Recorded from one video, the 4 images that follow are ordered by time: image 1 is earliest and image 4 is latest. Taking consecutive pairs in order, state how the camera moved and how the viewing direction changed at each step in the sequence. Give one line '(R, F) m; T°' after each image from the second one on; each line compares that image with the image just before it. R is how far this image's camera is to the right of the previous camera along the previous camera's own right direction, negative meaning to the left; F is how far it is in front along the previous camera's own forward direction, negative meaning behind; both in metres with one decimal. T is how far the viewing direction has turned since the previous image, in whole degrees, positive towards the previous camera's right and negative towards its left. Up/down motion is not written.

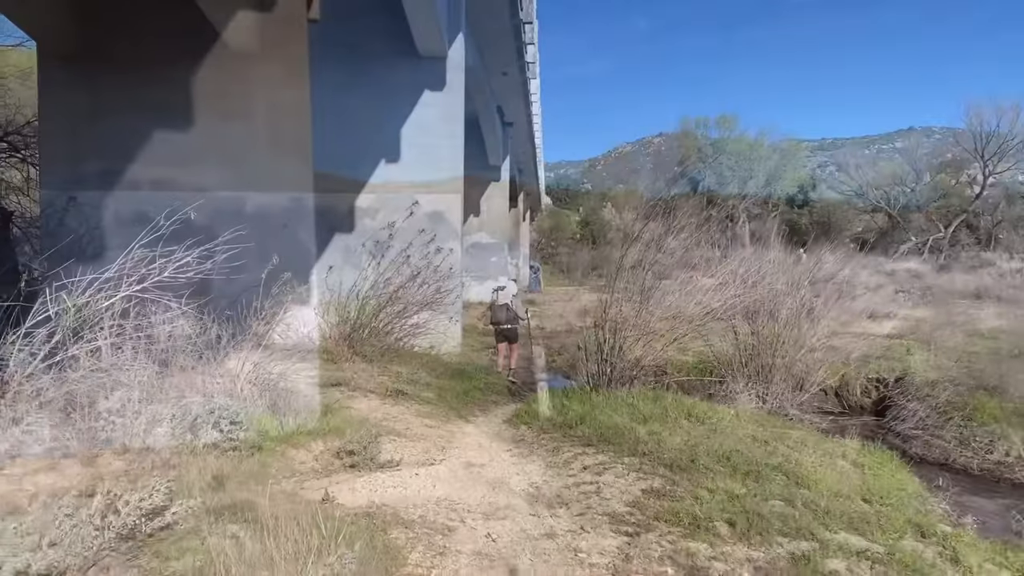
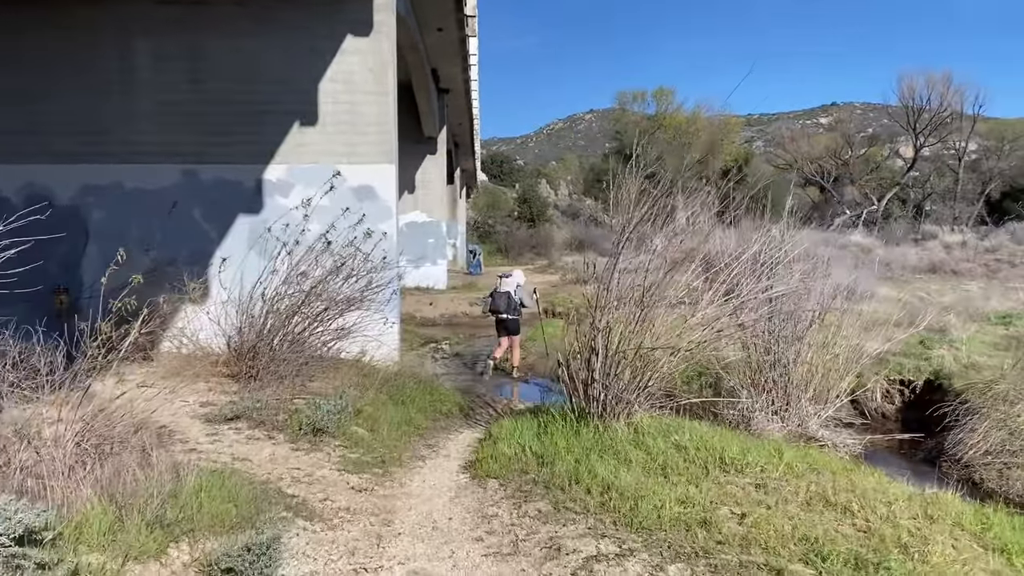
(-0.2, +2.0) m; +5°
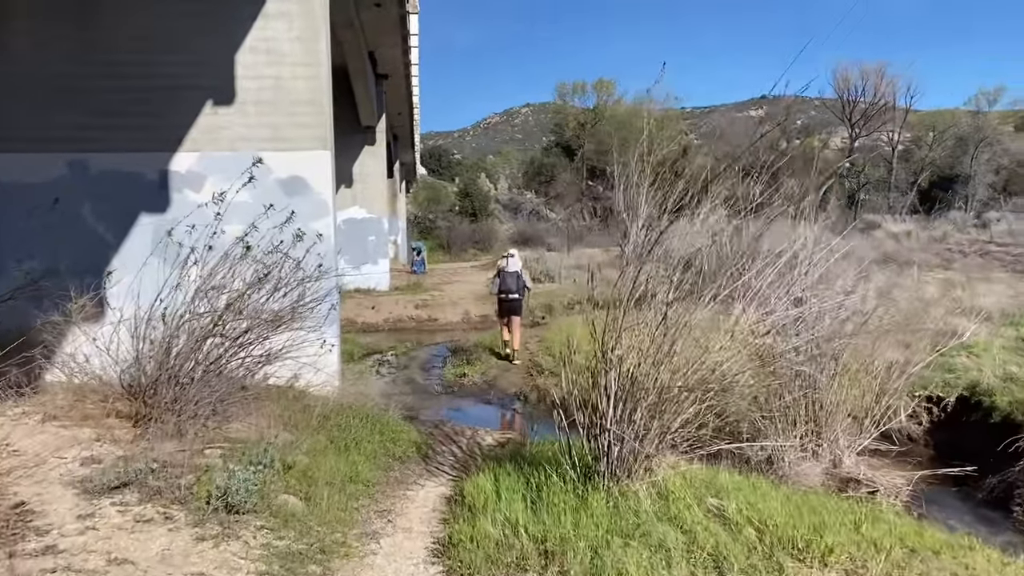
(-0.2, +1.4) m; +4°
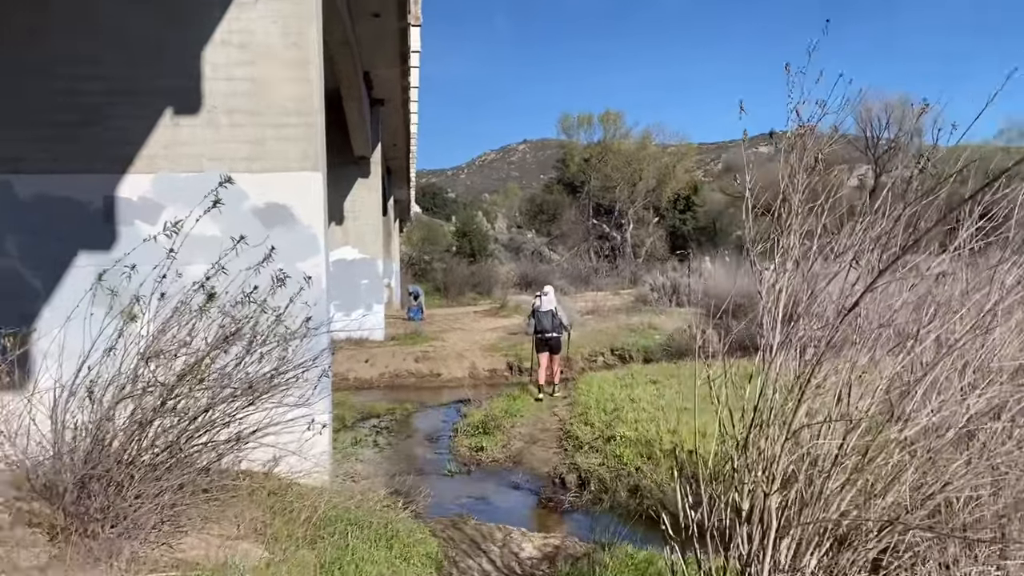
(-0.3, +1.6) m; 0°
